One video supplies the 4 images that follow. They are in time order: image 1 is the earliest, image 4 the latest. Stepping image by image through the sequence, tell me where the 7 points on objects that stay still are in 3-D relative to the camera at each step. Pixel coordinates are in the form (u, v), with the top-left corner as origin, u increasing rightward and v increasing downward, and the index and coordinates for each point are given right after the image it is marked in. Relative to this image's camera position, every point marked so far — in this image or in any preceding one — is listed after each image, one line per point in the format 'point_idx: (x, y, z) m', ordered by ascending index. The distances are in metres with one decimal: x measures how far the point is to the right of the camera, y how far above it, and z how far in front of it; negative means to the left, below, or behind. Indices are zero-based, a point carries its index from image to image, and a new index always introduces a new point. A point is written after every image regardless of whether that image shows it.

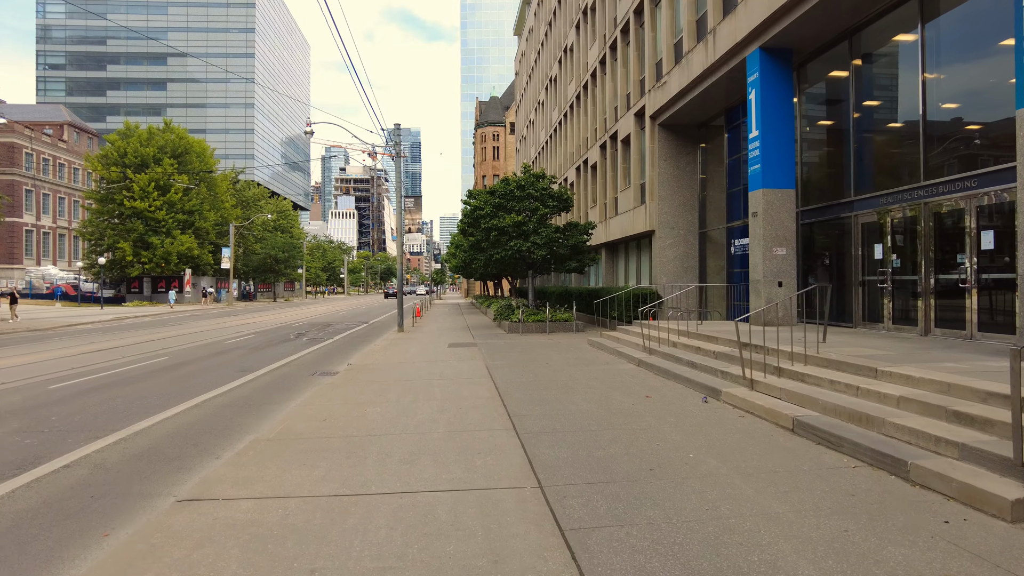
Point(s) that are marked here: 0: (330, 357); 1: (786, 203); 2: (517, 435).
0: (-4.1, -1.6, +14.9) m
1: (+5.7, +1.8, +13.7) m
2: (+0.1, -1.5, +6.5) m
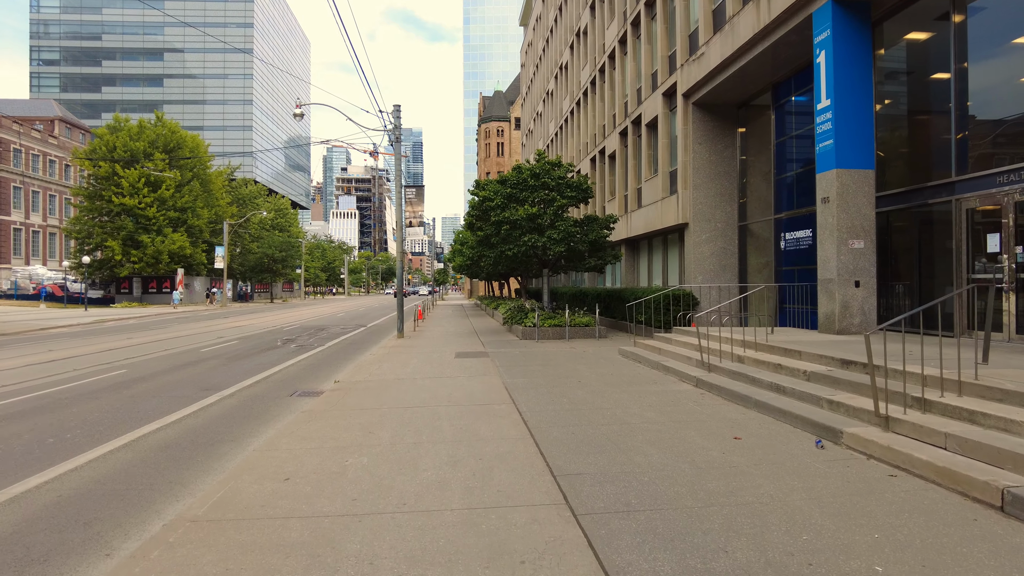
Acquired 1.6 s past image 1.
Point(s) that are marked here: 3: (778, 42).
0: (-3.7, -1.6, +12.6) m
1: (+6.1, +1.8, +11.4) m
2: (+0.4, -1.5, +4.2) m
3: (+5.7, +5.2, +14.0) m
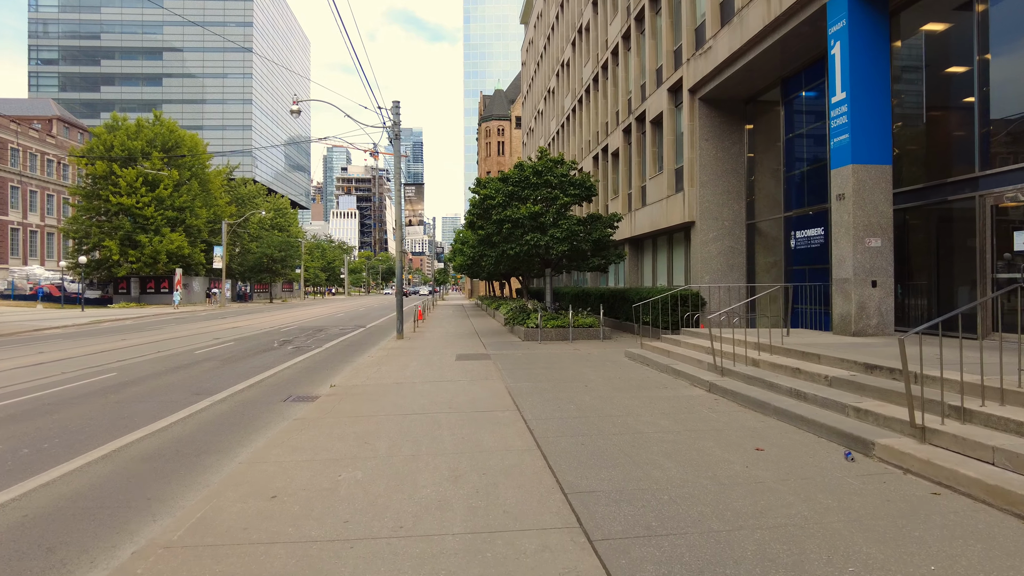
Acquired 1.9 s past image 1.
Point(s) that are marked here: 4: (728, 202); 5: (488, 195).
0: (-3.7, -1.6, +12.1) m
1: (+6.1, +1.8, +10.9) m
2: (+0.5, -1.5, +3.8) m
3: (+5.7, +5.2, +13.6) m
4: (+5.8, +2.3, +17.6) m
5: (-0.7, +2.8, +19.9) m
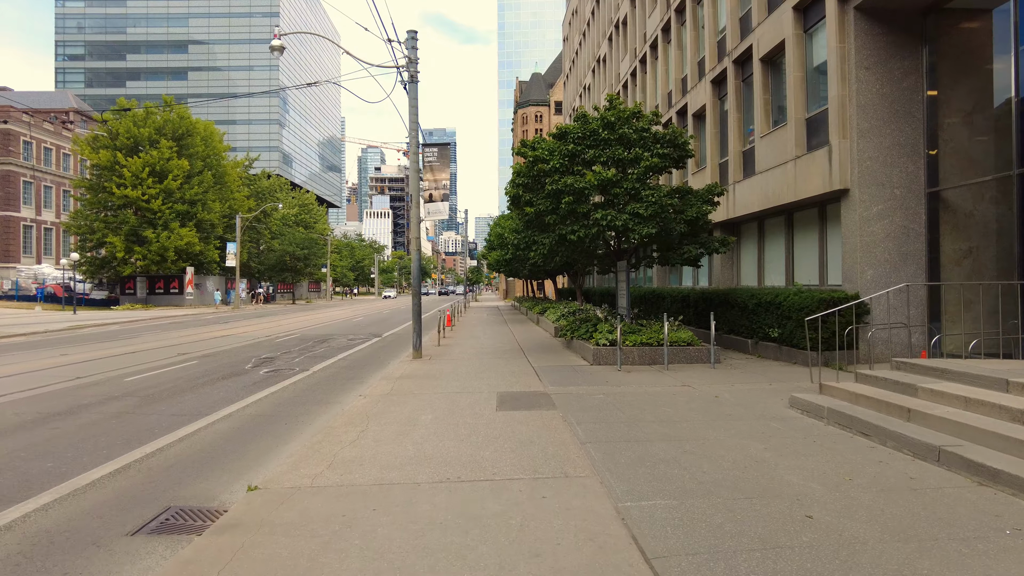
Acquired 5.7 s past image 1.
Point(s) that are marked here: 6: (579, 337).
0: (-2.7, -1.6, +6.9) m
1: (+7.0, +1.8, +5.2) m
2: (+1.0, -1.5, -1.7) m
3: (+6.7, +5.2, +7.8) m
4: (+7.0, +2.3, +11.9) m
5: (+0.6, +2.8, +14.5) m
6: (+1.4, -1.1, +14.1) m
